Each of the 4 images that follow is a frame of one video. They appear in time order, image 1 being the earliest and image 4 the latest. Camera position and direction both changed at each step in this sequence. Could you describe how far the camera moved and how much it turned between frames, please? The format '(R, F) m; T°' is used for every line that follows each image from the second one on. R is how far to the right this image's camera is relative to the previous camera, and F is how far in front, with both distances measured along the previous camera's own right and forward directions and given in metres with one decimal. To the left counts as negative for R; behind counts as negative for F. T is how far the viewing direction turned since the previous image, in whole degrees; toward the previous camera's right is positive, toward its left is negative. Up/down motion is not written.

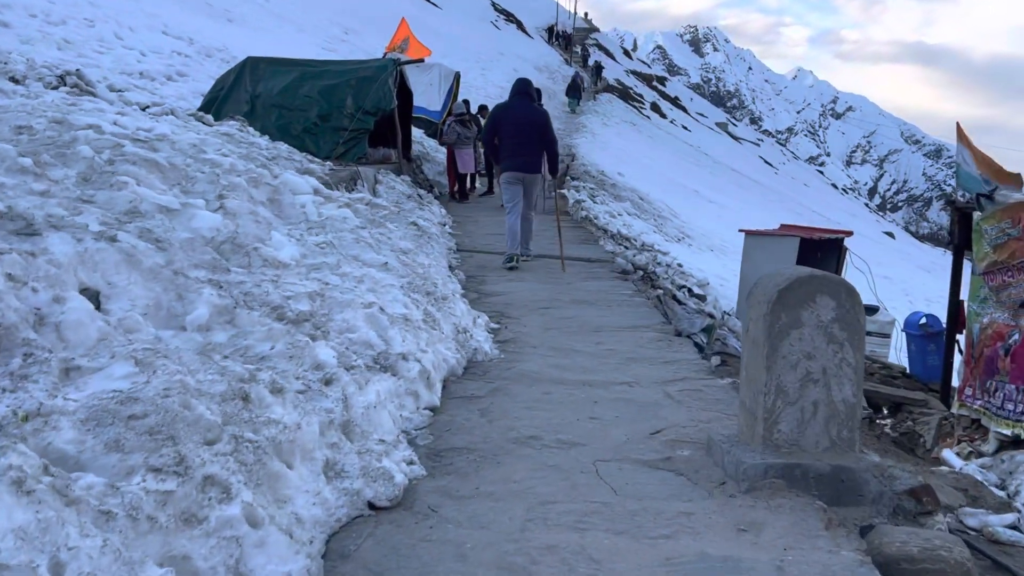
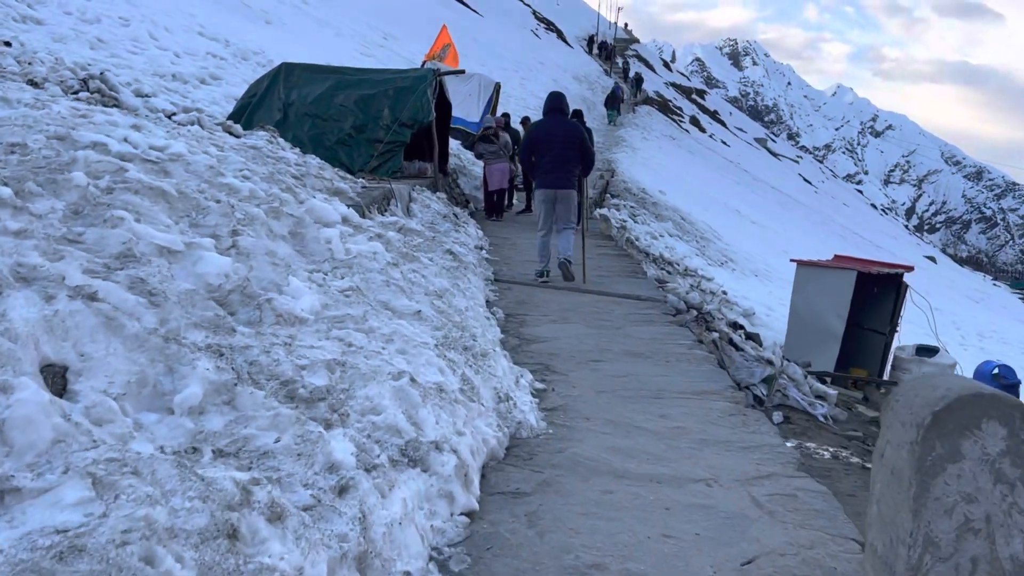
(-0.1, +0.5) m; -2°
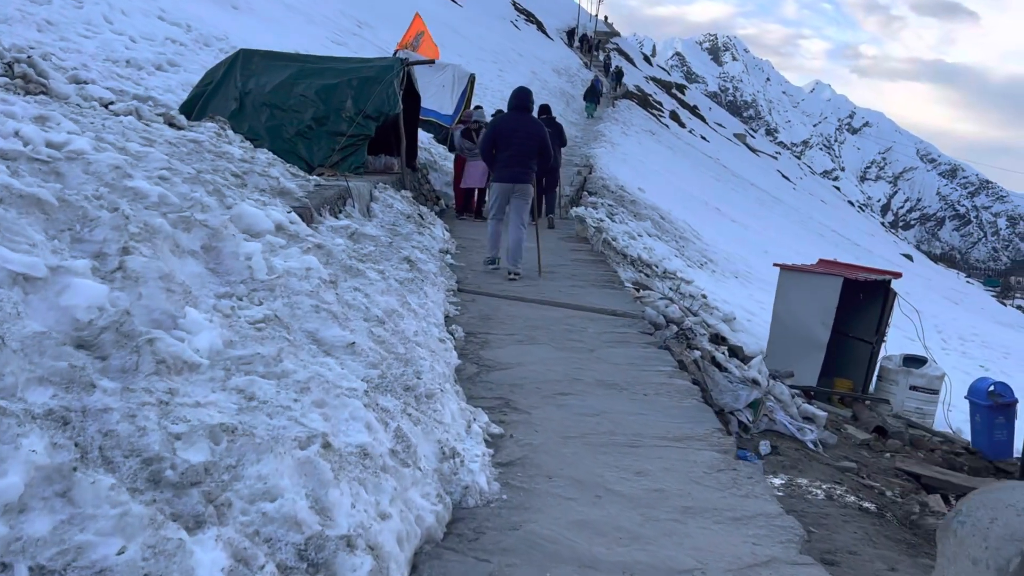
(+0.1, +0.5) m; +1°
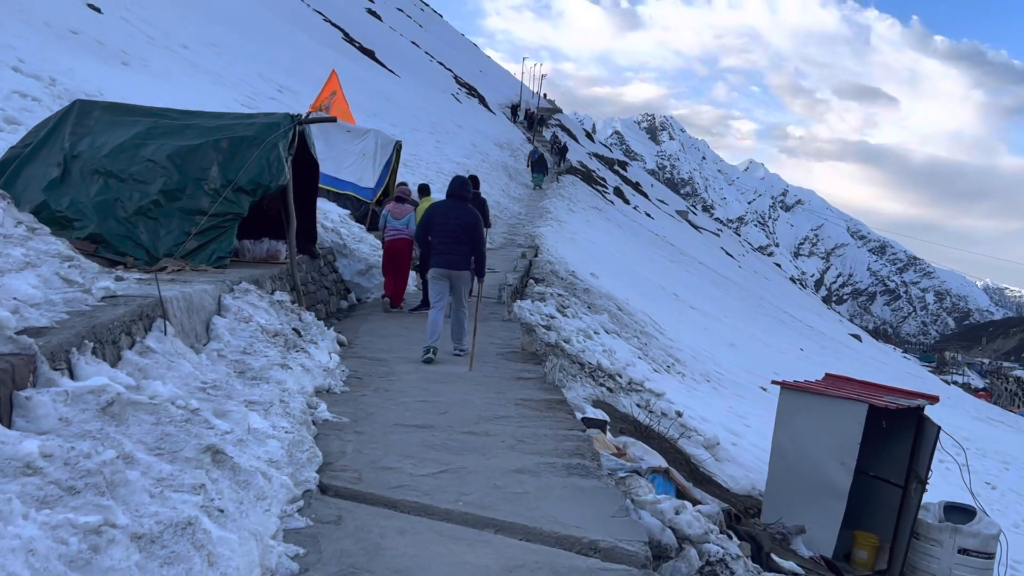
(+0.2, +2.3) m; +4°
